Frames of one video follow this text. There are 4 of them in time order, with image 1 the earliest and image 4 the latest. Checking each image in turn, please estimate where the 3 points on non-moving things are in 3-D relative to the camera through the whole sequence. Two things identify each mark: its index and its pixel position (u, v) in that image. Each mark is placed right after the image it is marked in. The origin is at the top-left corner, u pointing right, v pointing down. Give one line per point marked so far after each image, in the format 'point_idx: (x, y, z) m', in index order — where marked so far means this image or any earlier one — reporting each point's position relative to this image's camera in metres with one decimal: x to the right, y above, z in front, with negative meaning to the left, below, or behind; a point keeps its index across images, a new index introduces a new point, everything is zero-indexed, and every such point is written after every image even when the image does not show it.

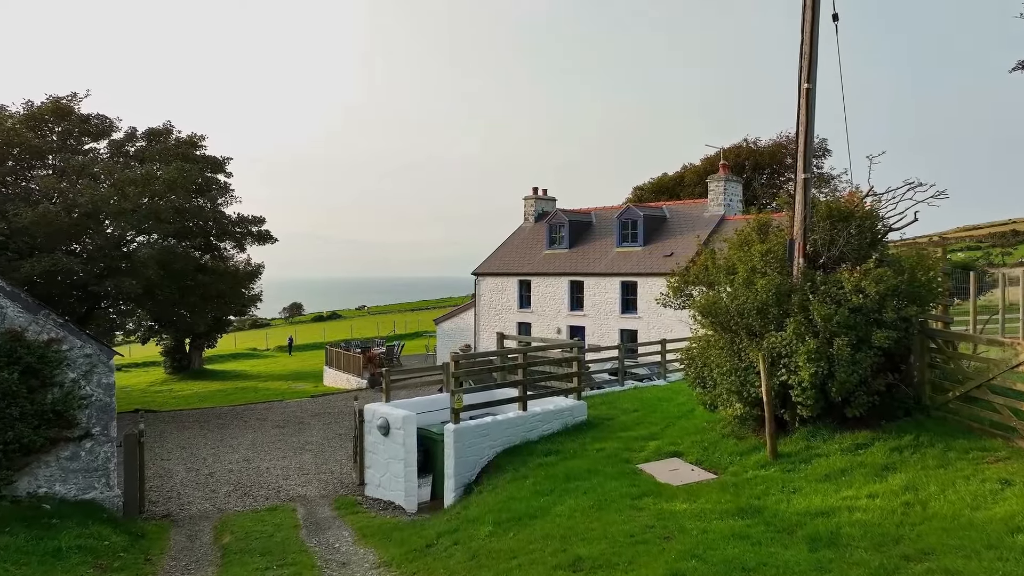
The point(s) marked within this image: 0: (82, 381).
0: (-6.1, -1.3, +8.7) m
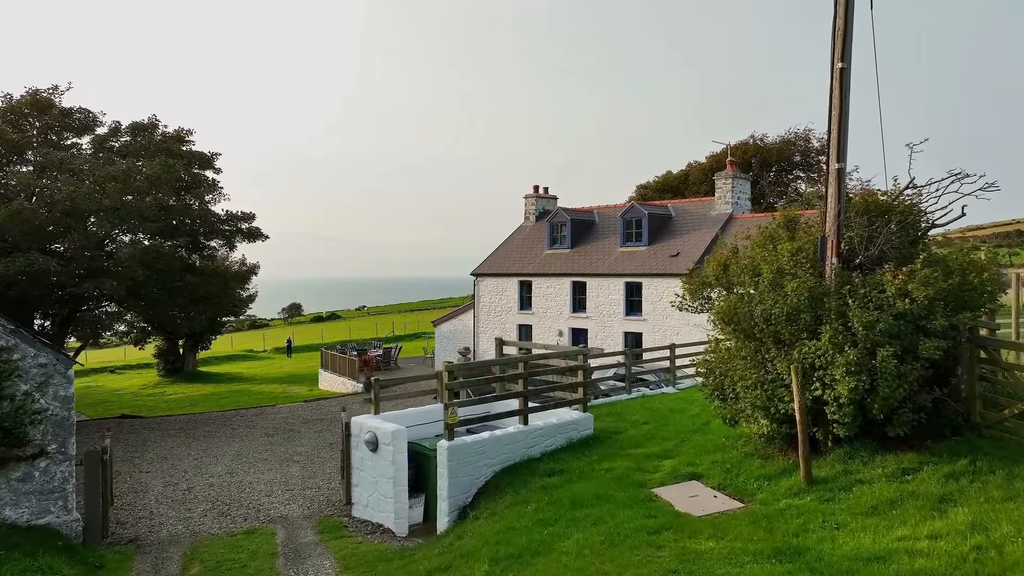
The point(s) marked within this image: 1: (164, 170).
0: (-6.1, -1.3, +7.9) m
1: (-10.0, +3.4, +17.7) m
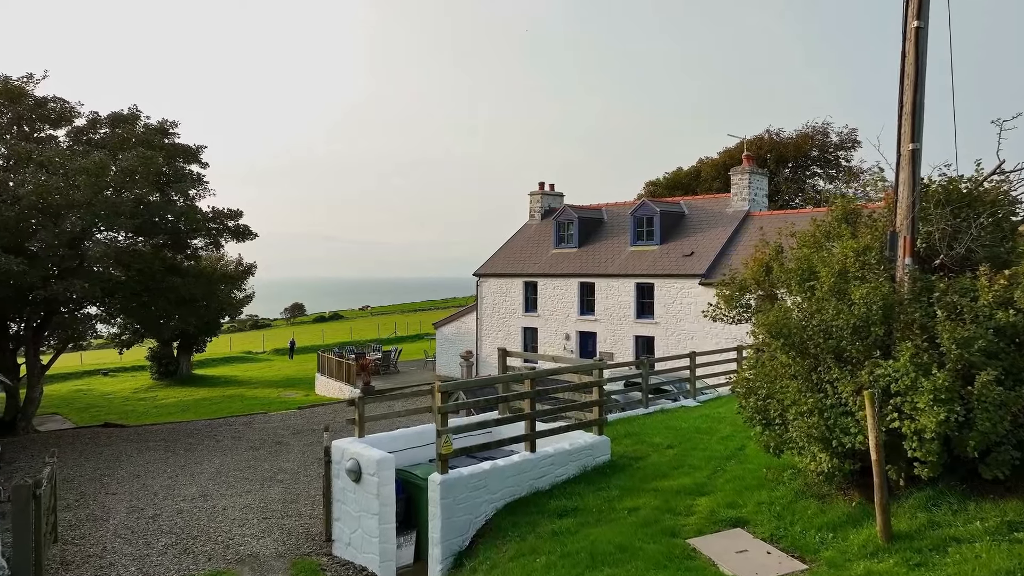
0: (-6.0, -1.4, +6.6) m
1: (-9.8, +3.3, +16.4) m
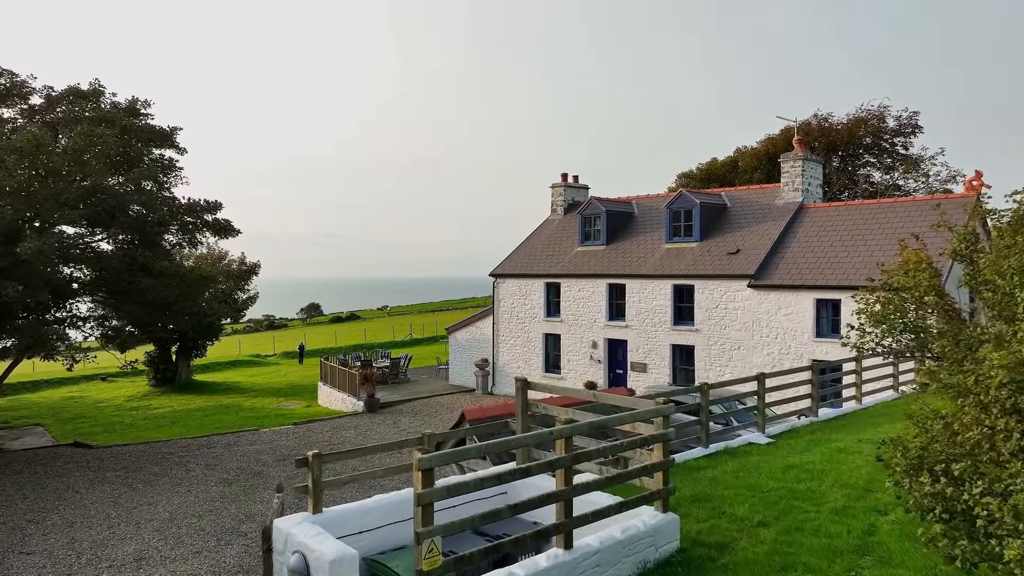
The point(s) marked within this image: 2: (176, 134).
0: (-5.8, -1.5, +4.0) m
1: (-9.4, +3.3, +14.0) m
2: (-9.5, +4.4, +17.5) m
